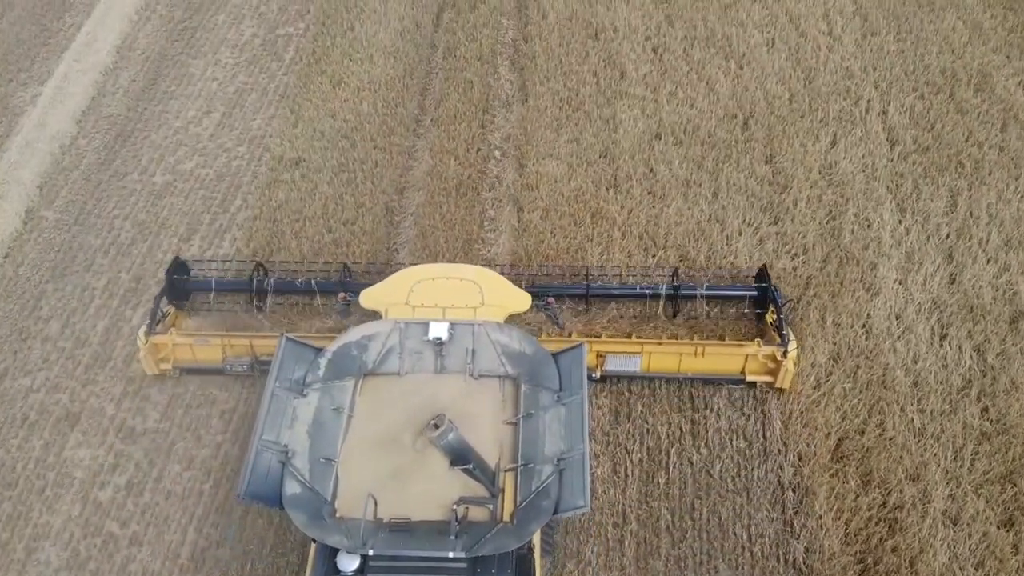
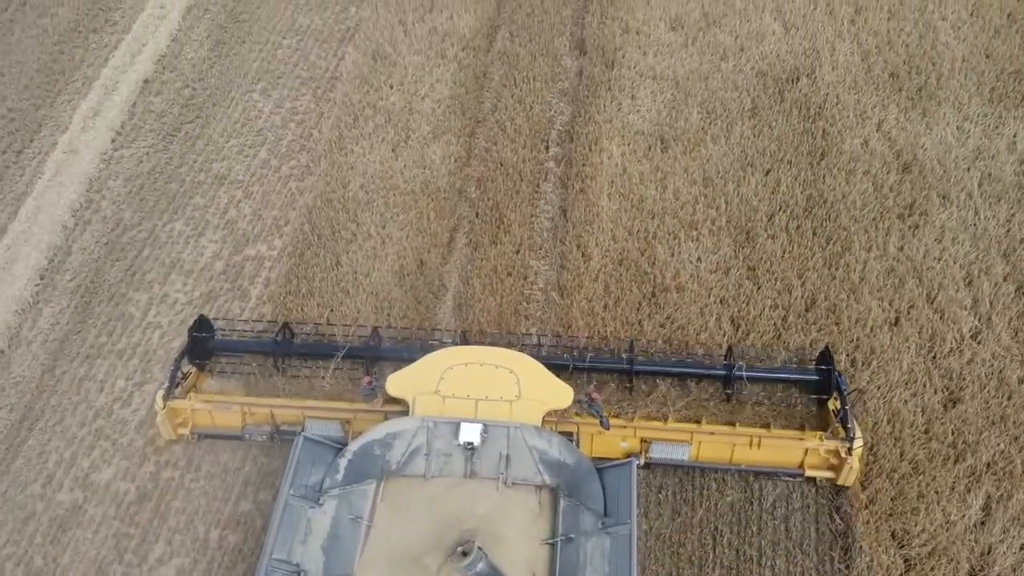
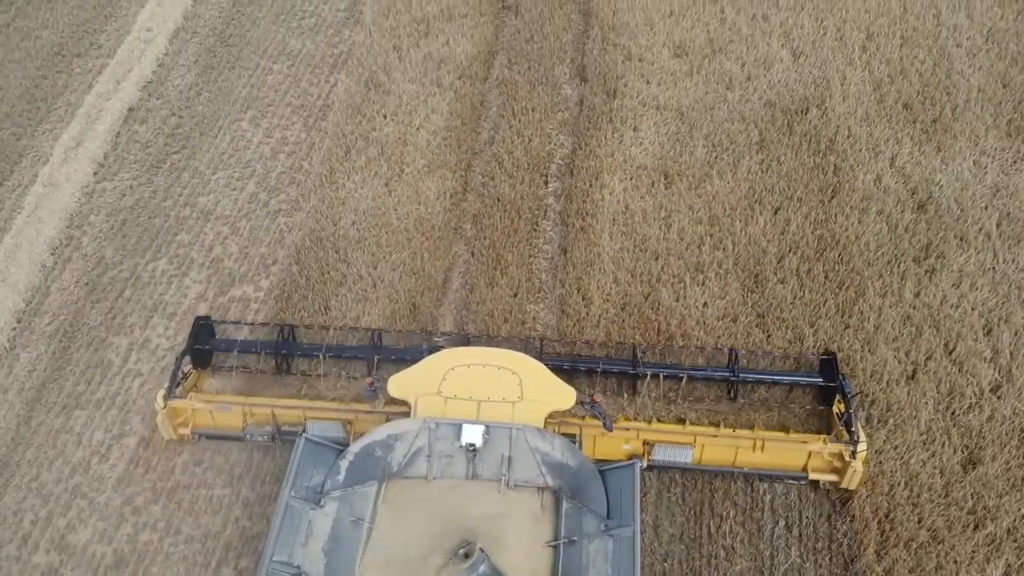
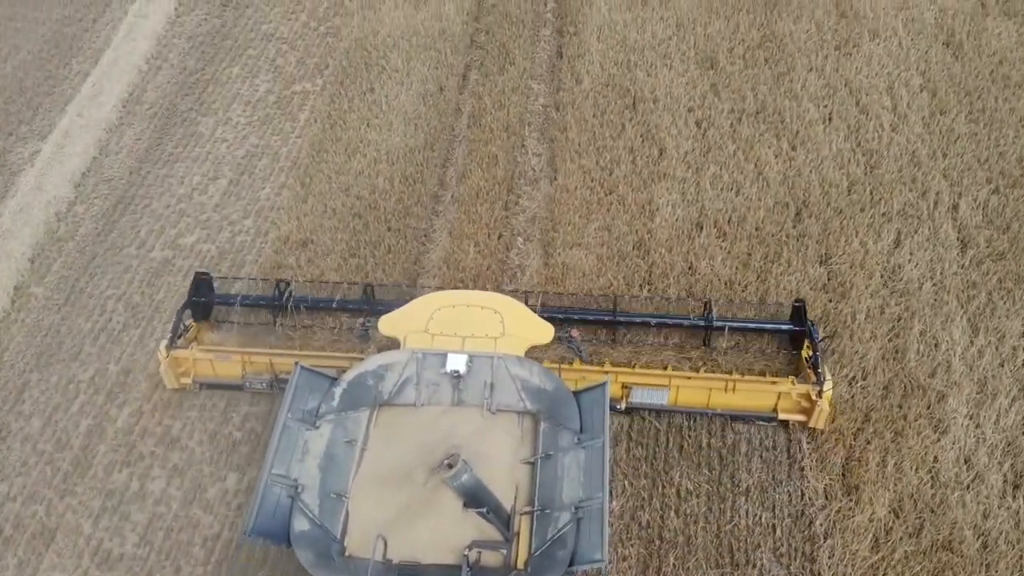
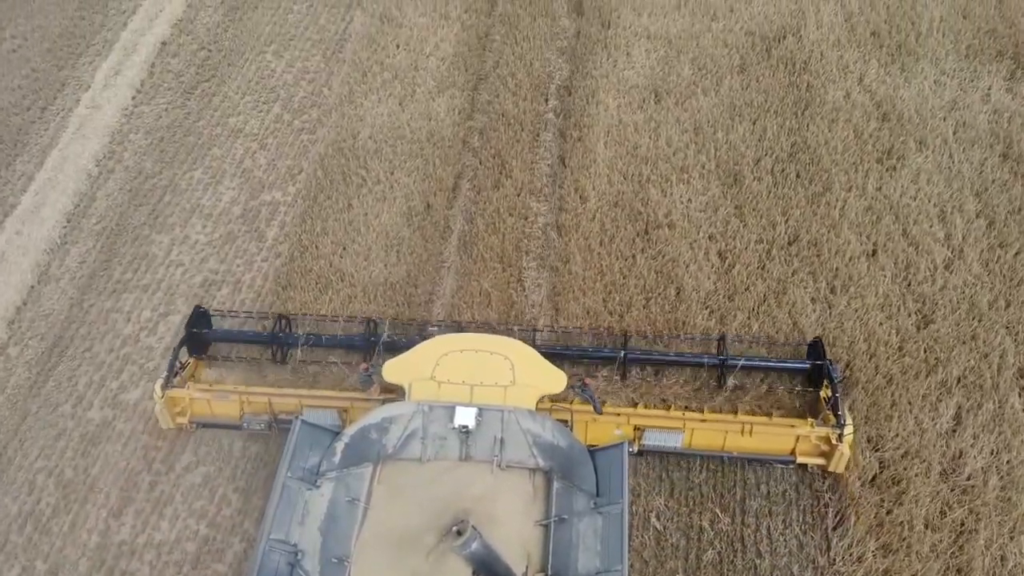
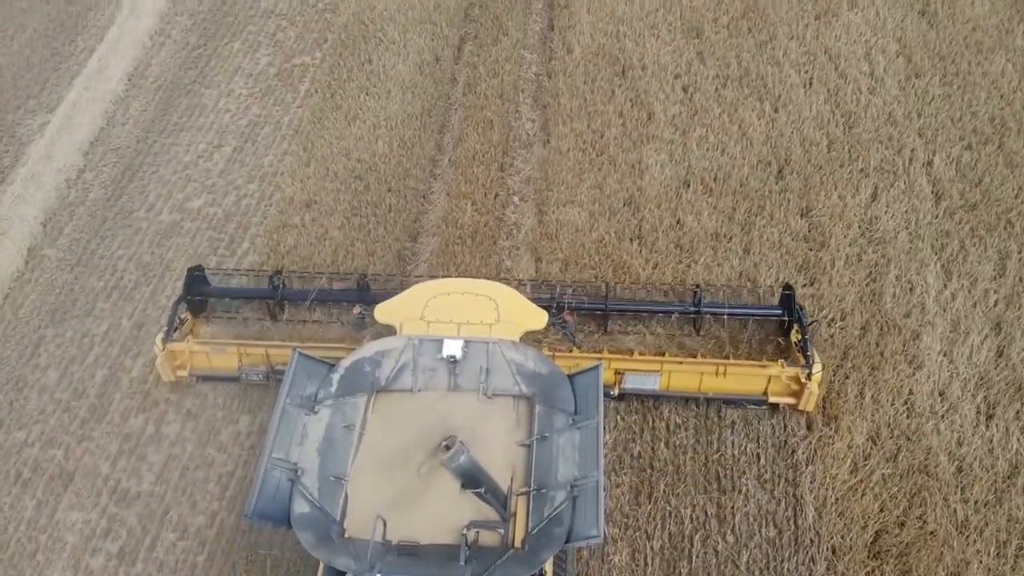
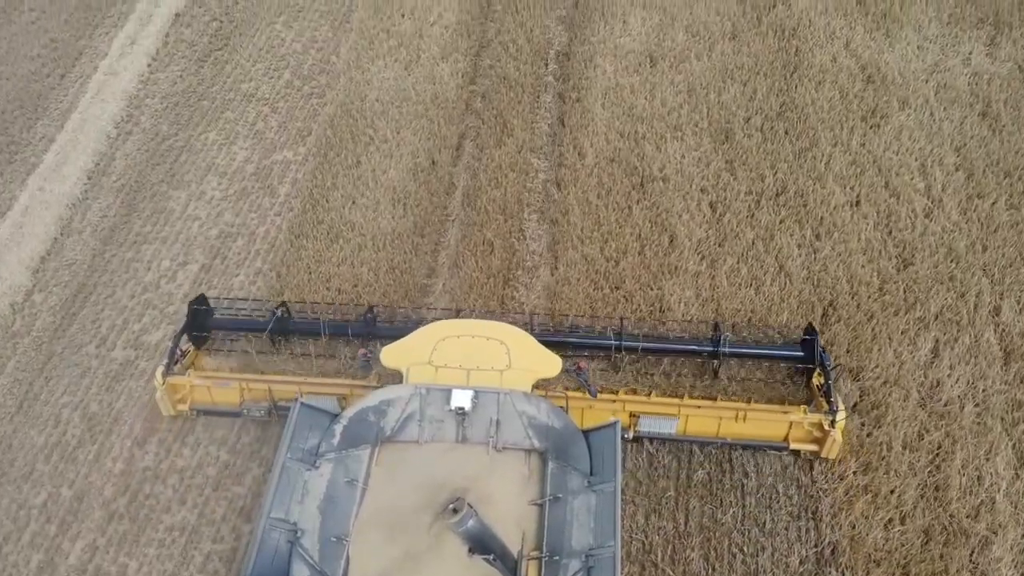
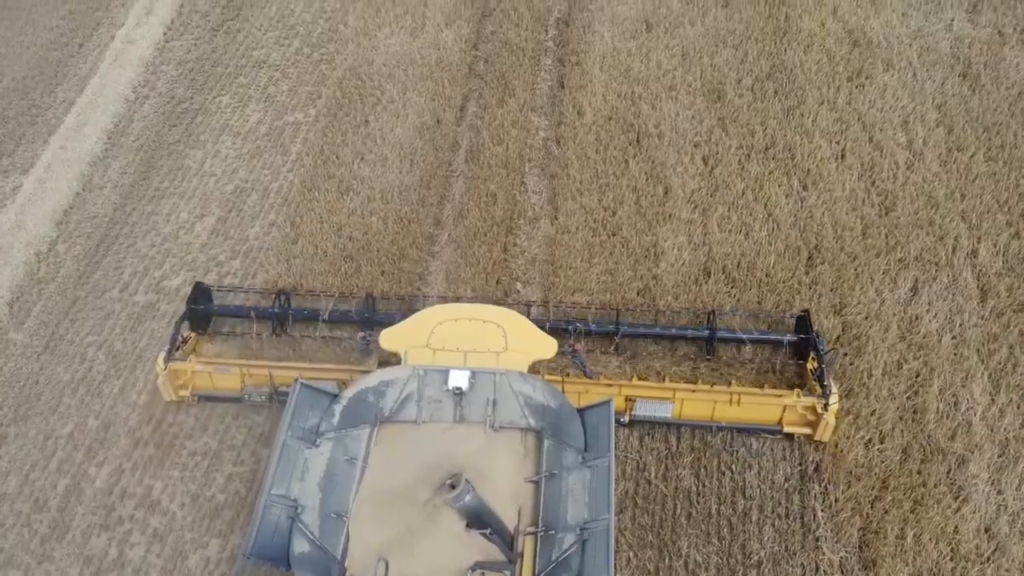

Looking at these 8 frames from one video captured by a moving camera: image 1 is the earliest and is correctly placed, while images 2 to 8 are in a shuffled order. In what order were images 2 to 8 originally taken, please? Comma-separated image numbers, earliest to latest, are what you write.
6, 4, 8, 7, 5, 2, 3
